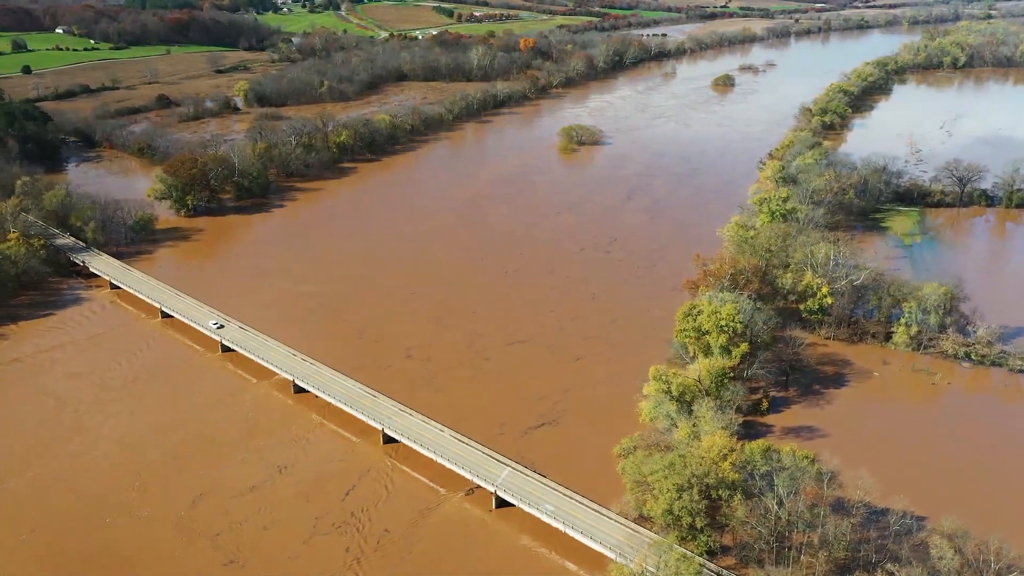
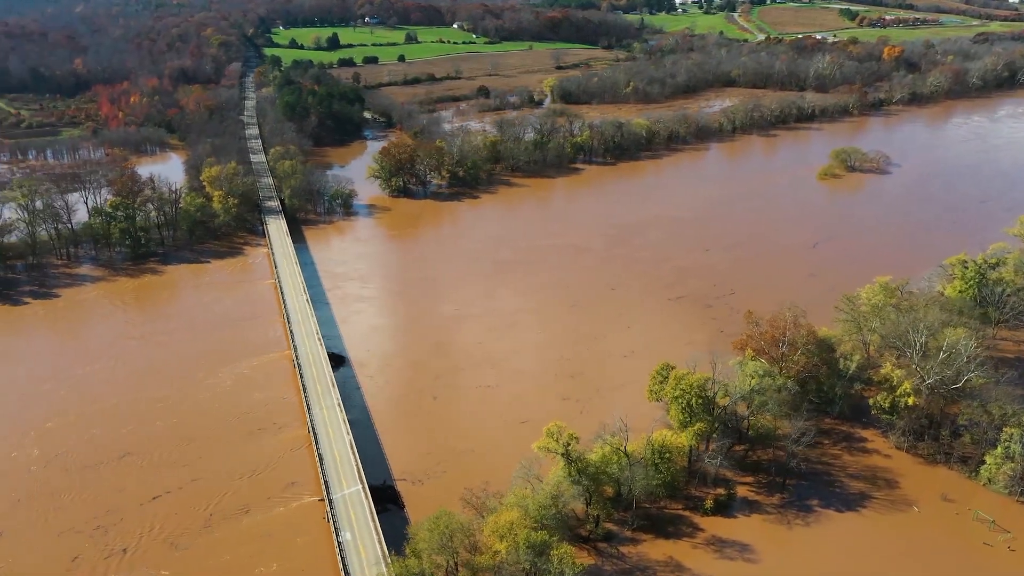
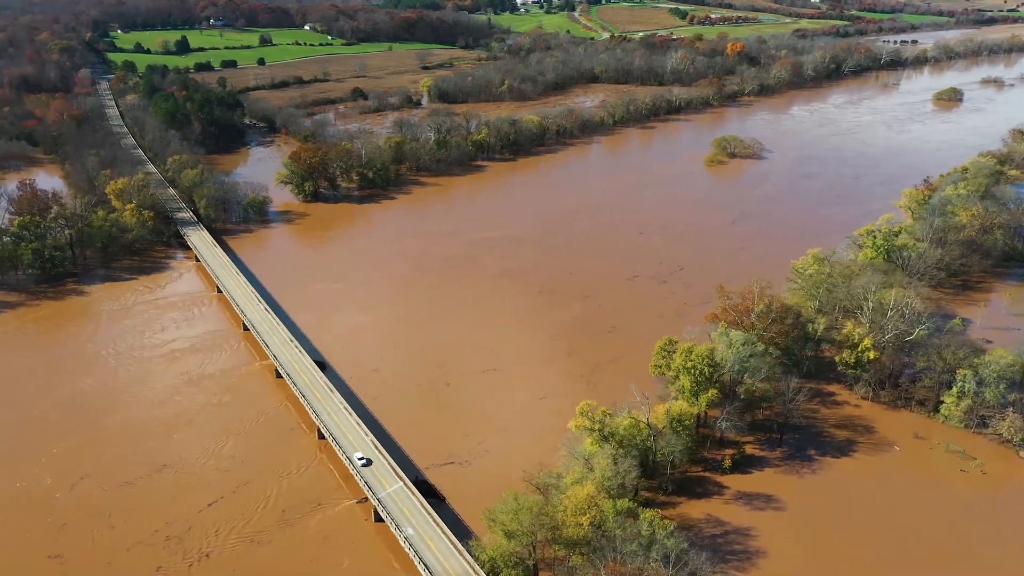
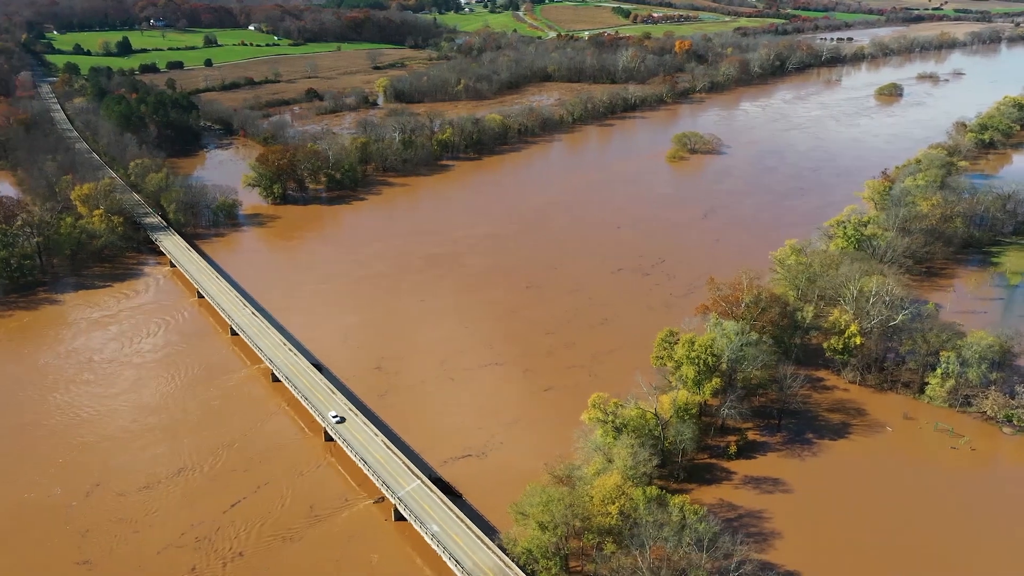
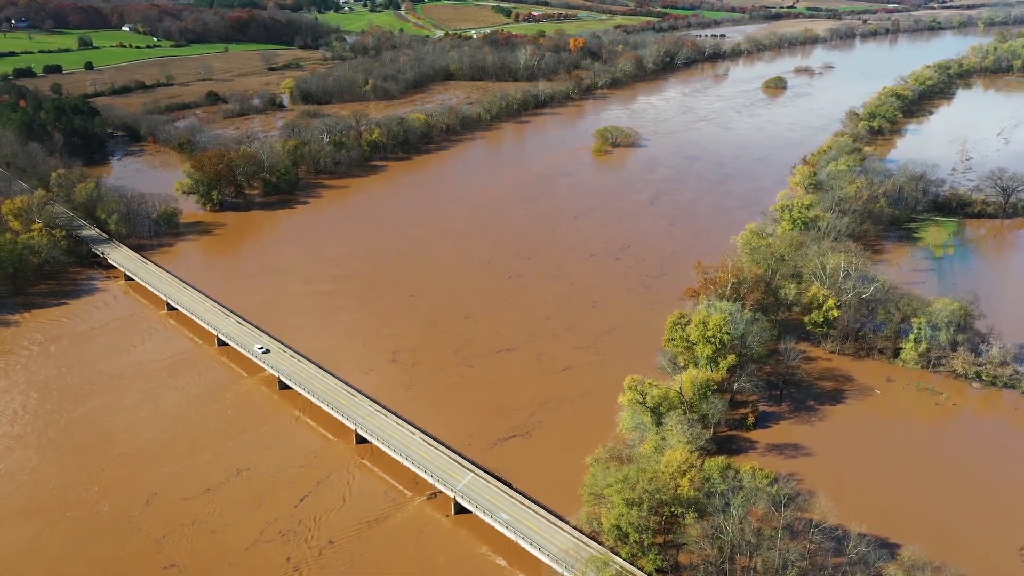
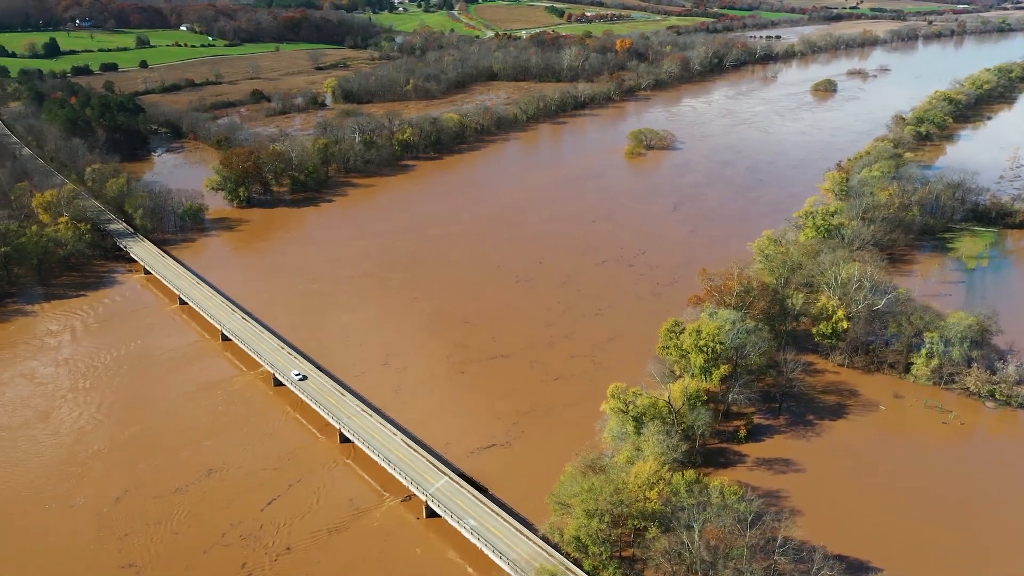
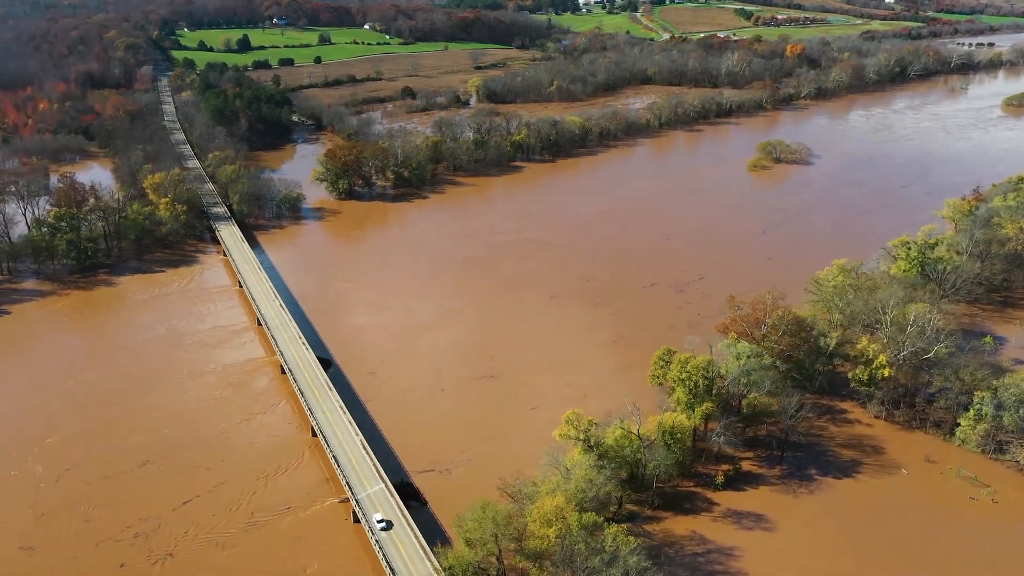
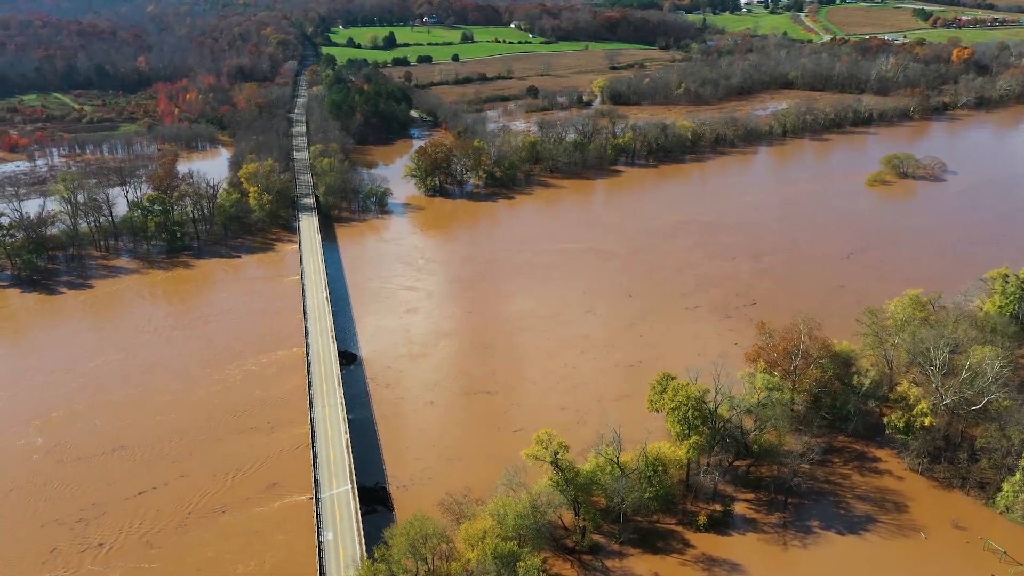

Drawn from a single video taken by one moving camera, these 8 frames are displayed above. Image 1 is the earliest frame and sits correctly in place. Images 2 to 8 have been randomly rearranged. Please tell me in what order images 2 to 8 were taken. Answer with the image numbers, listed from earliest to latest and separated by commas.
5, 6, 4, 3, 7, 2, 8
